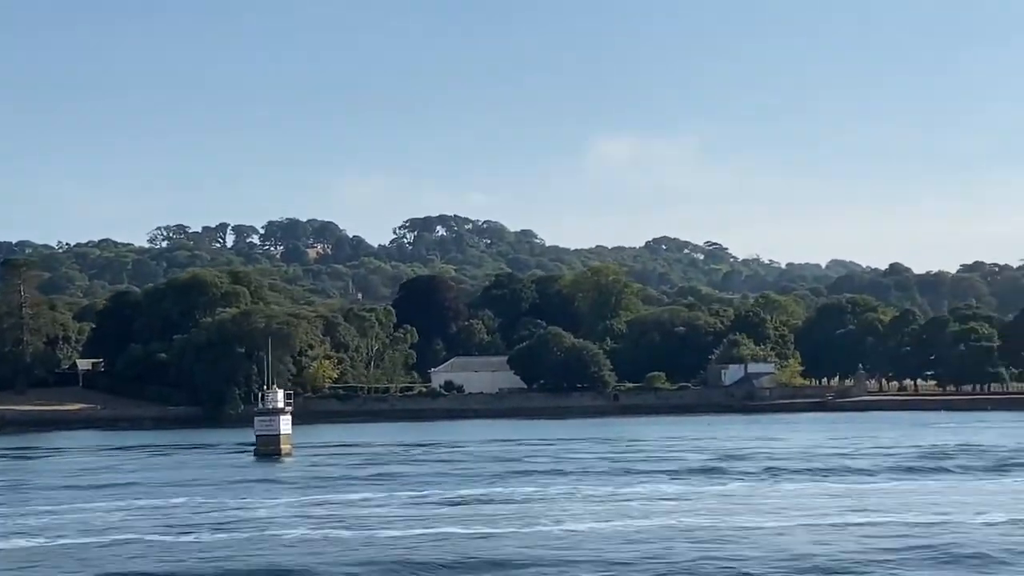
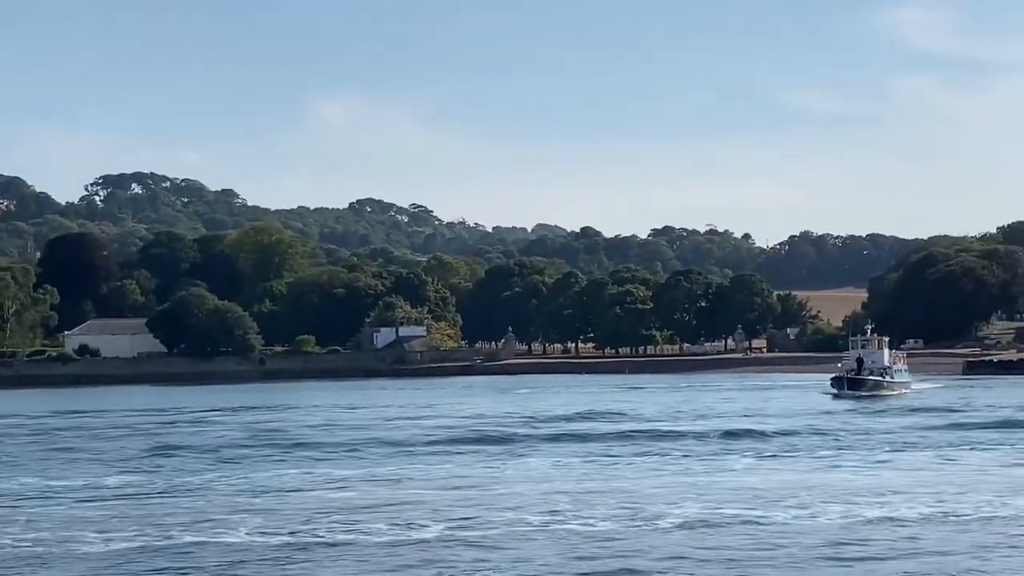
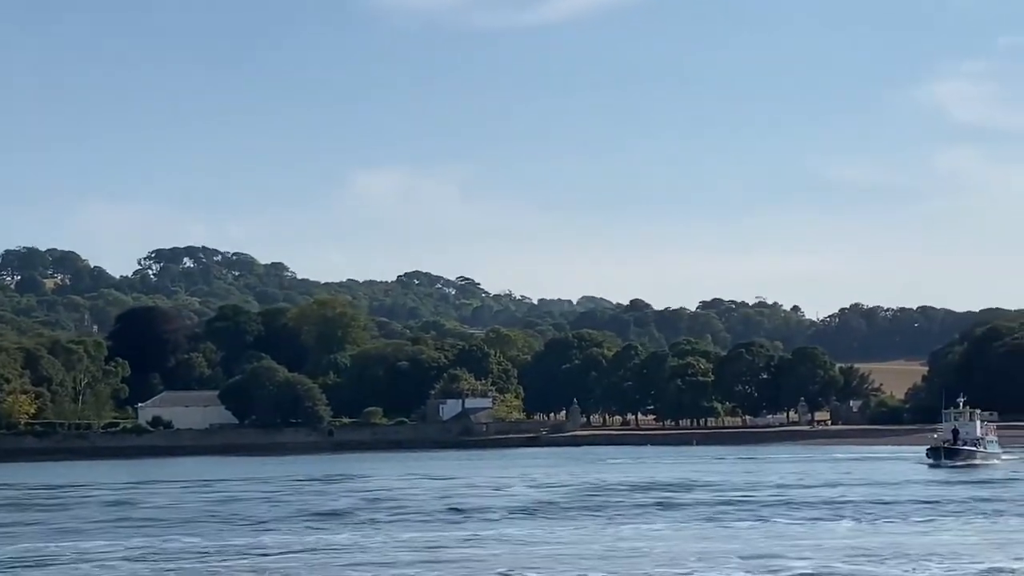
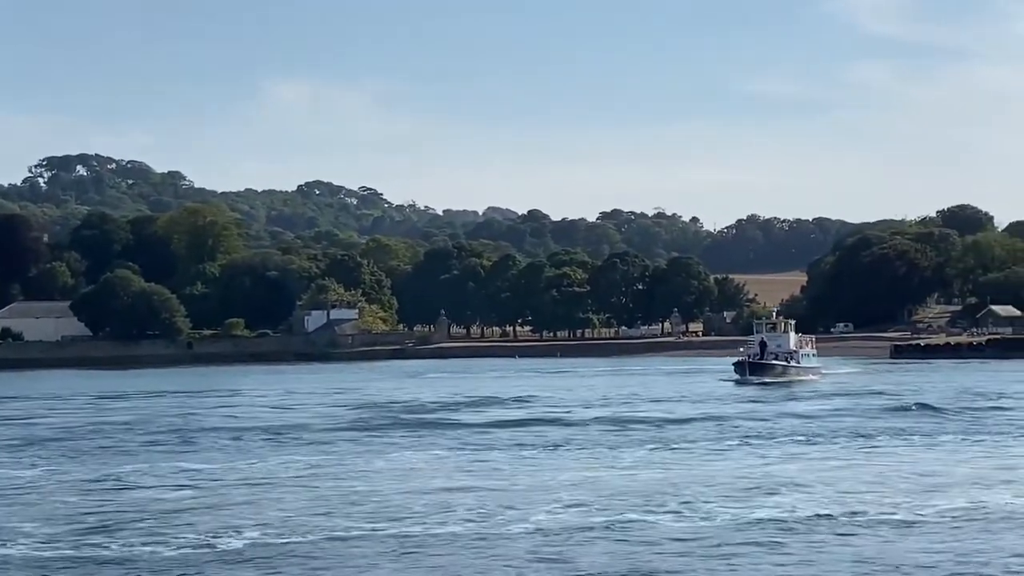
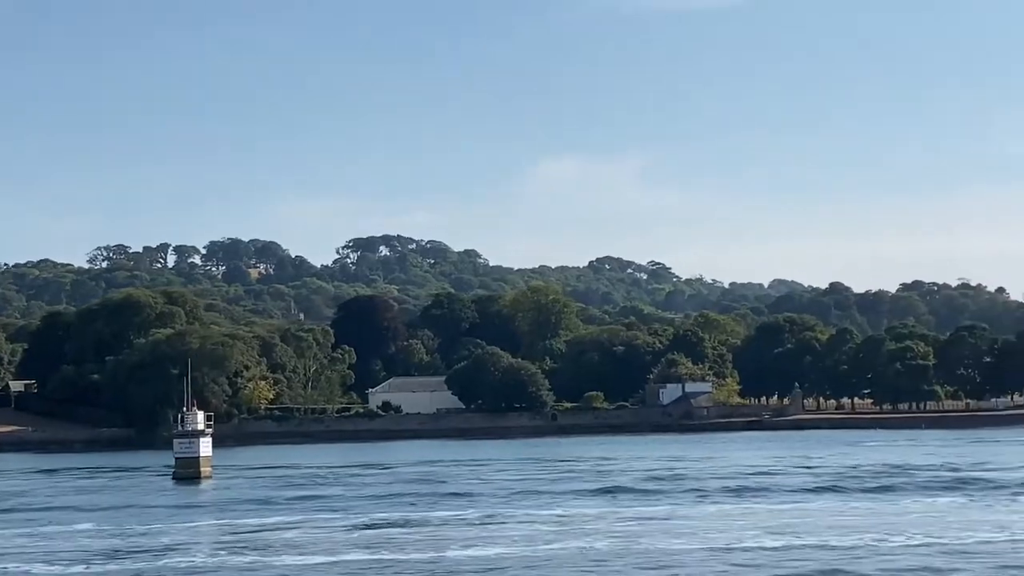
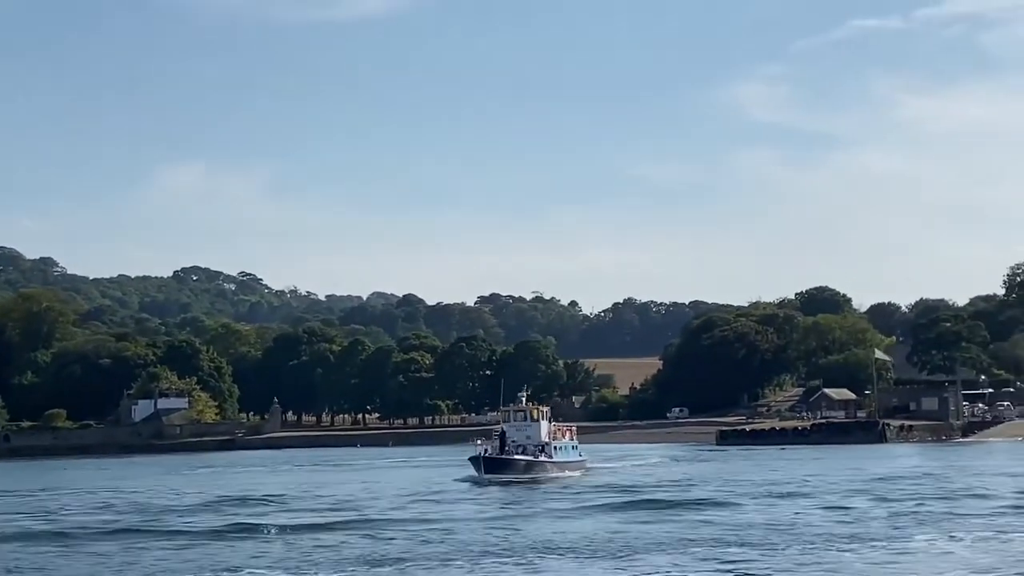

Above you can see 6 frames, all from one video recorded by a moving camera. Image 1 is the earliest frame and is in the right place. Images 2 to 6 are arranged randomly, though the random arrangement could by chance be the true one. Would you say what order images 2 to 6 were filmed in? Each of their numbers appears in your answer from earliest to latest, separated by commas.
5, 3, 2, 4, 6
